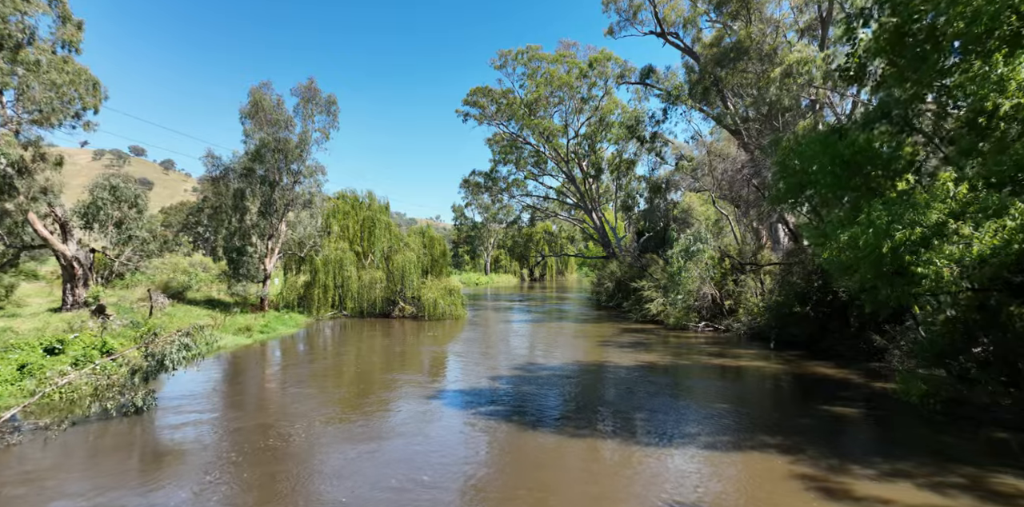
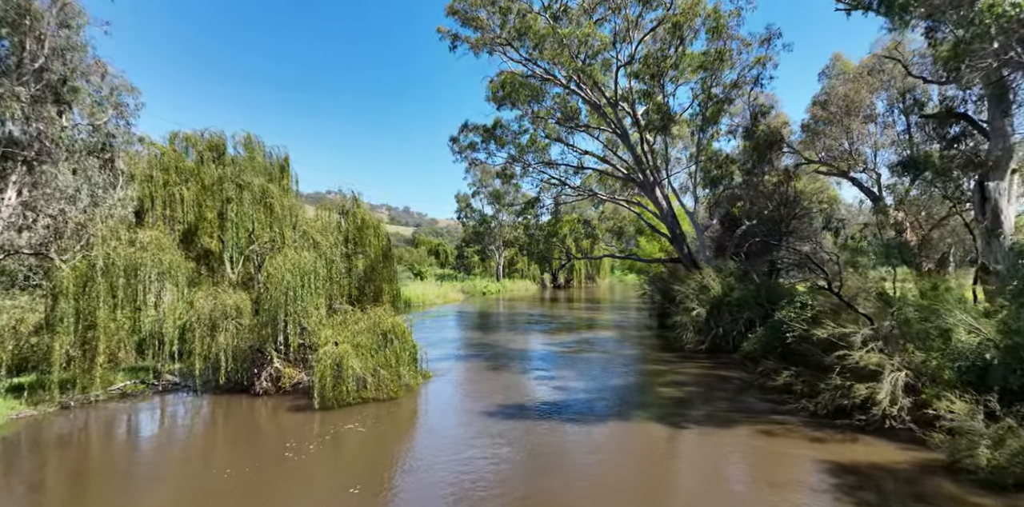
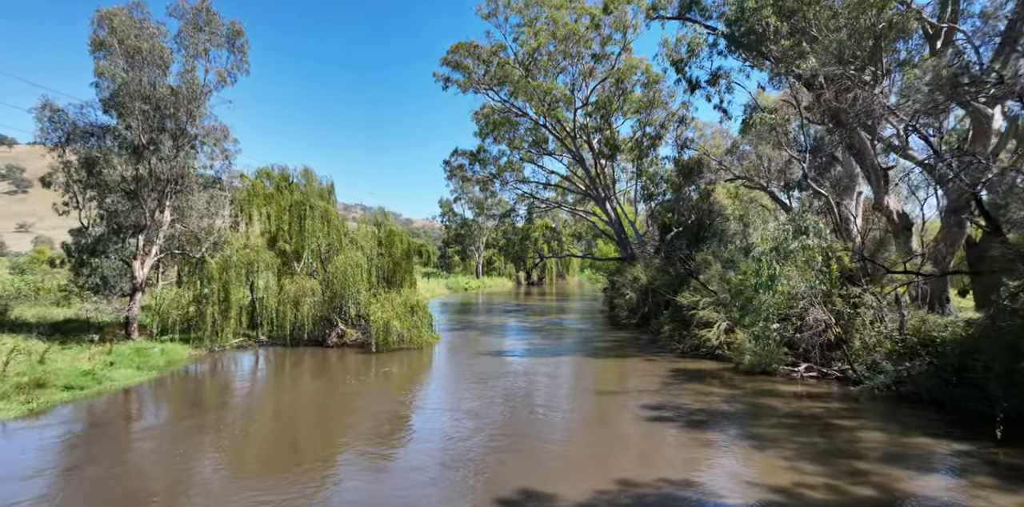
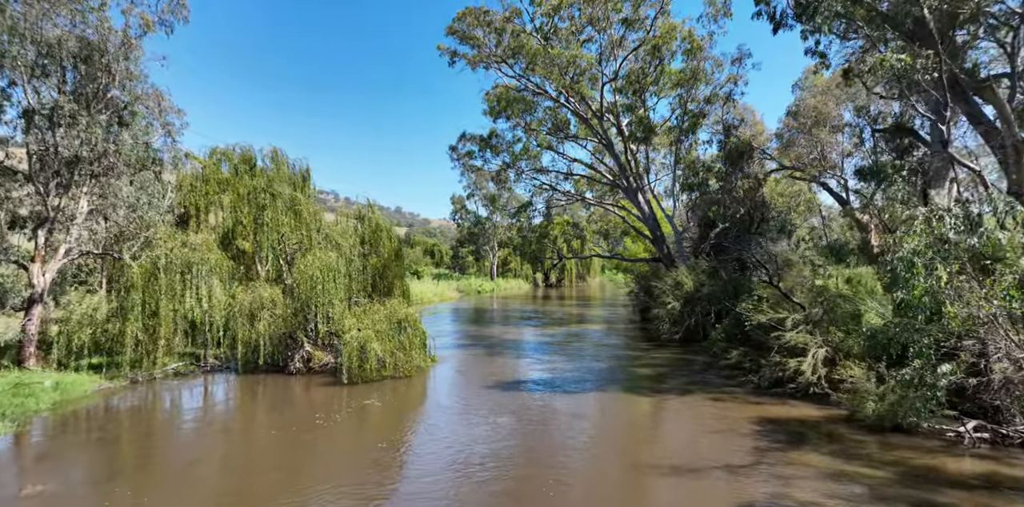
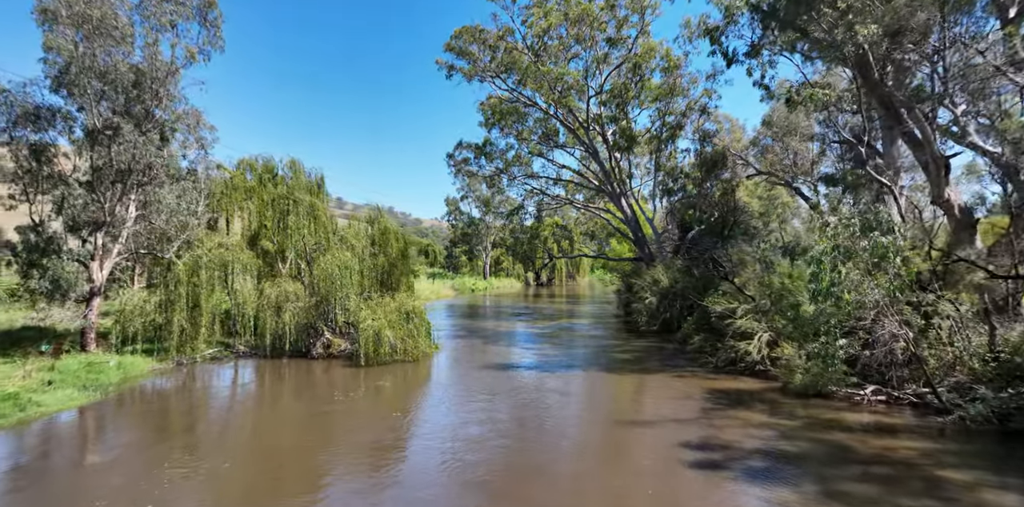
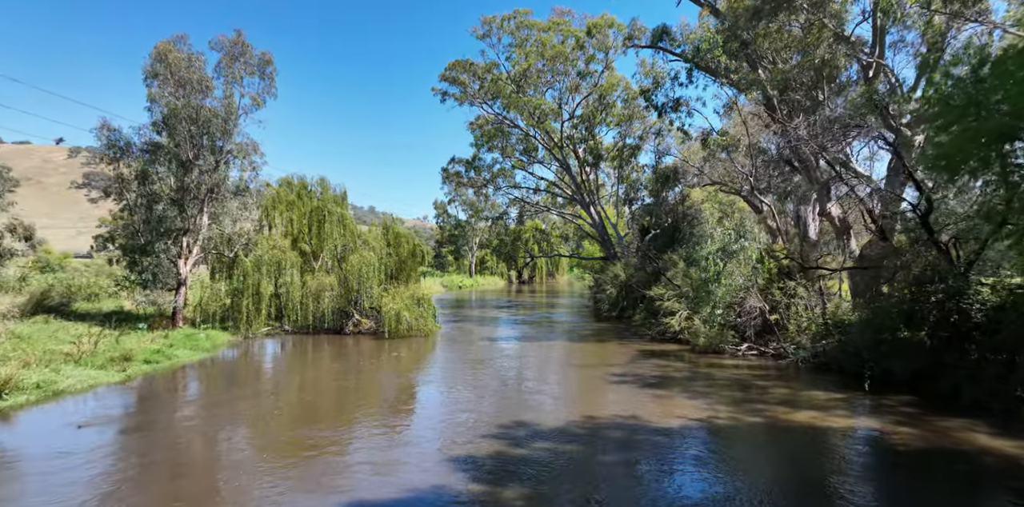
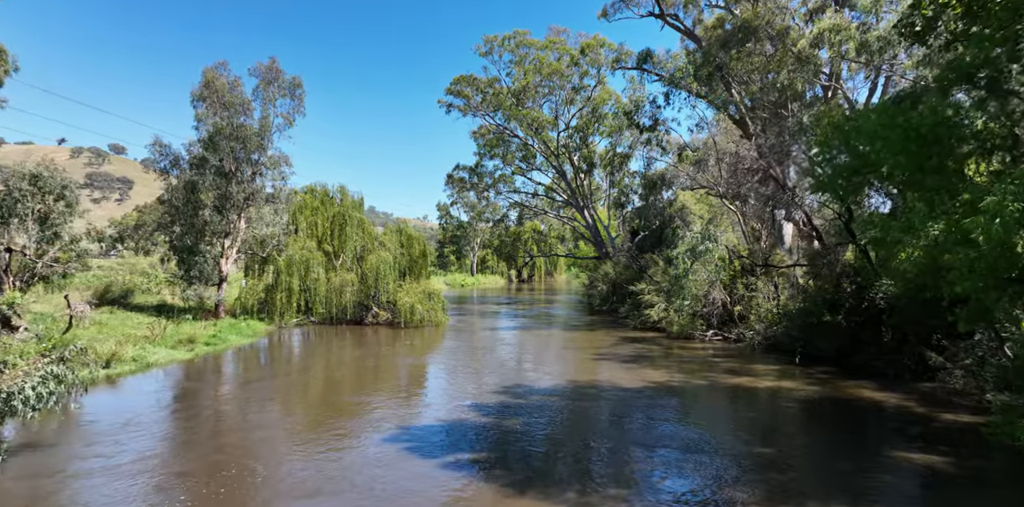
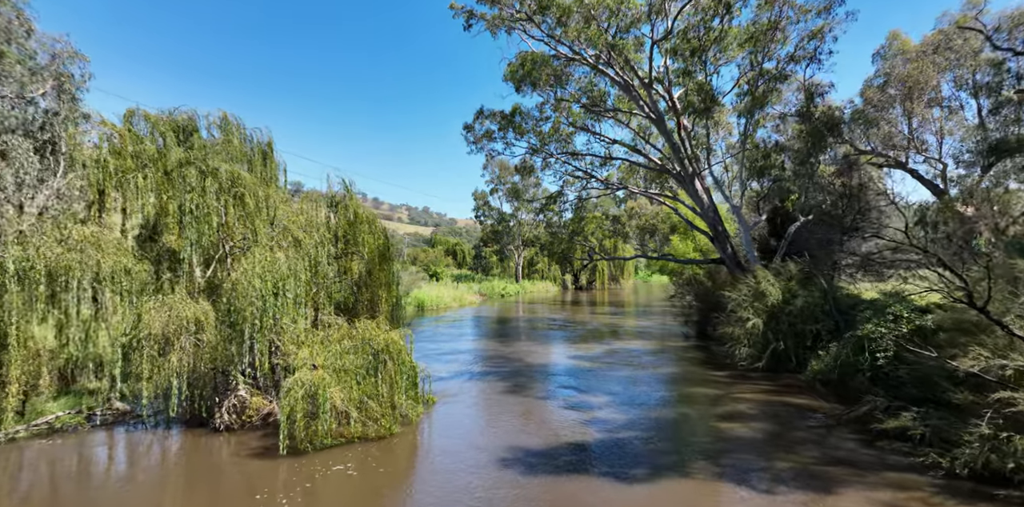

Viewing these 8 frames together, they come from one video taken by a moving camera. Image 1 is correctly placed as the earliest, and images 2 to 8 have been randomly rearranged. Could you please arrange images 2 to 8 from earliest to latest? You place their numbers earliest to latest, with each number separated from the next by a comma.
7, 6, 3, 5, 4, 2, 8
